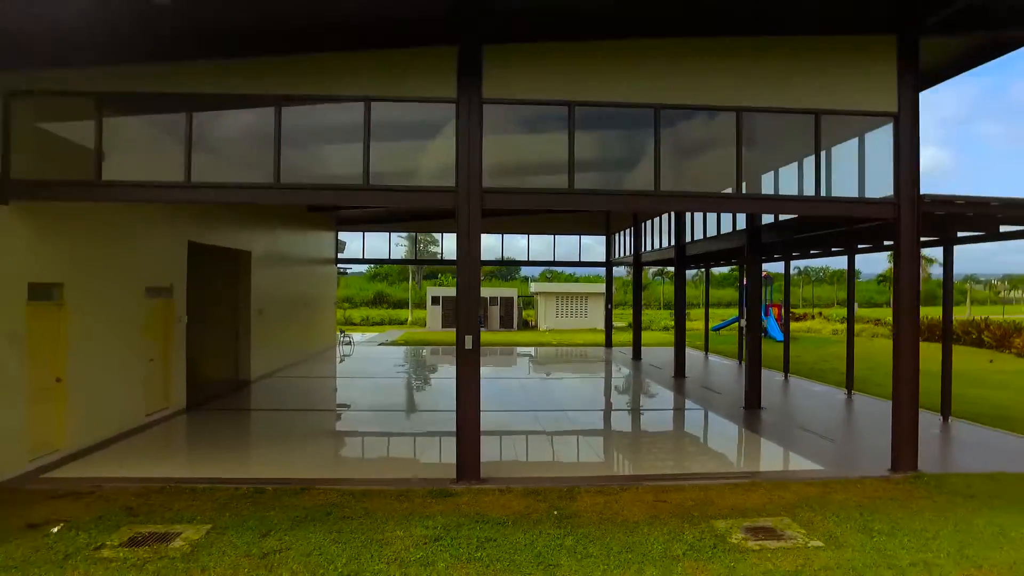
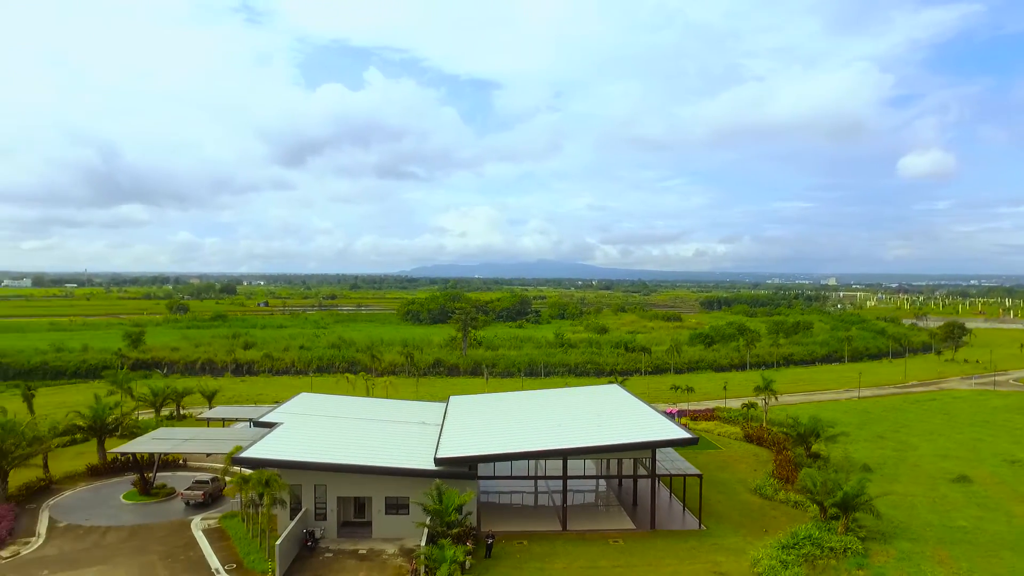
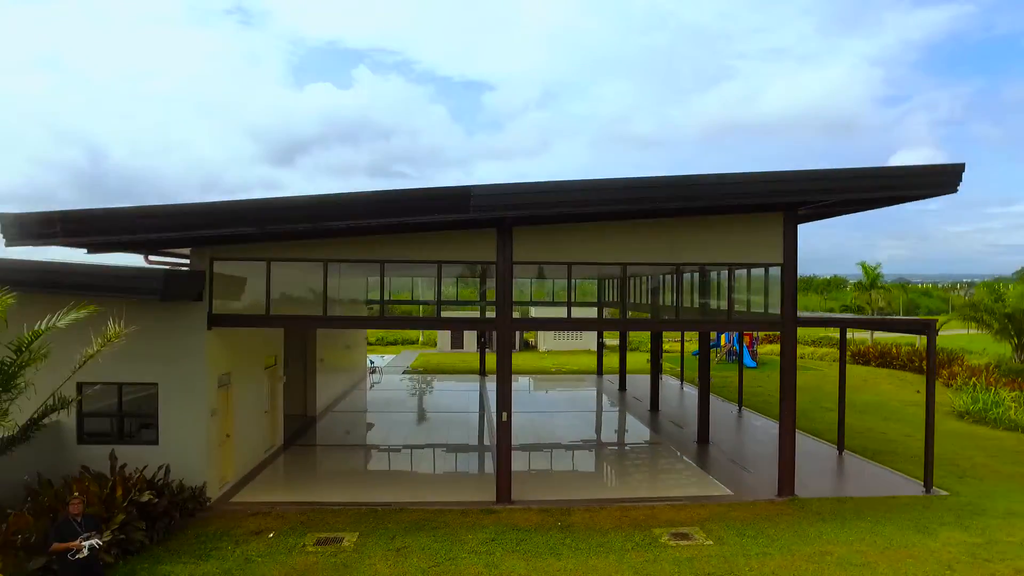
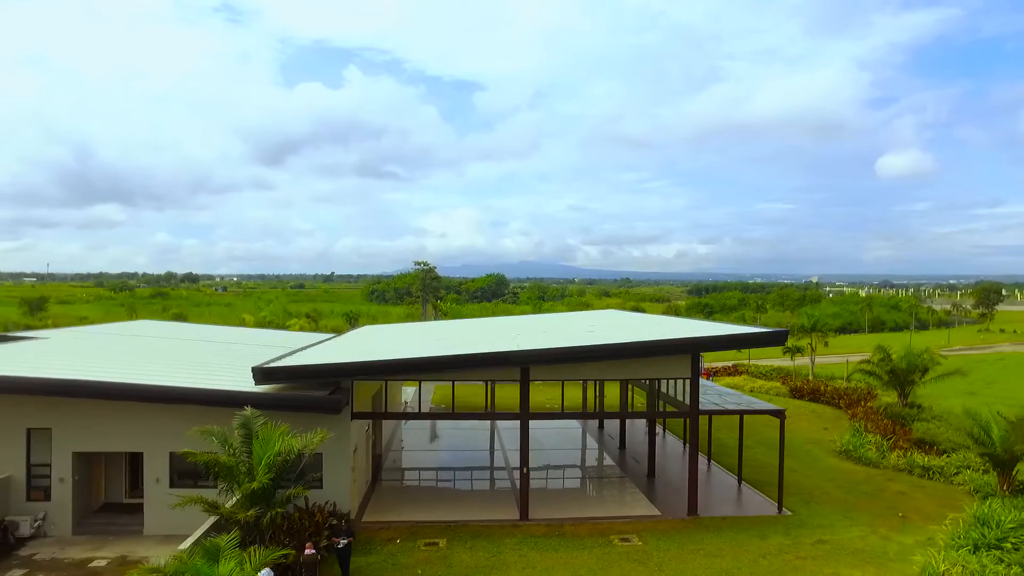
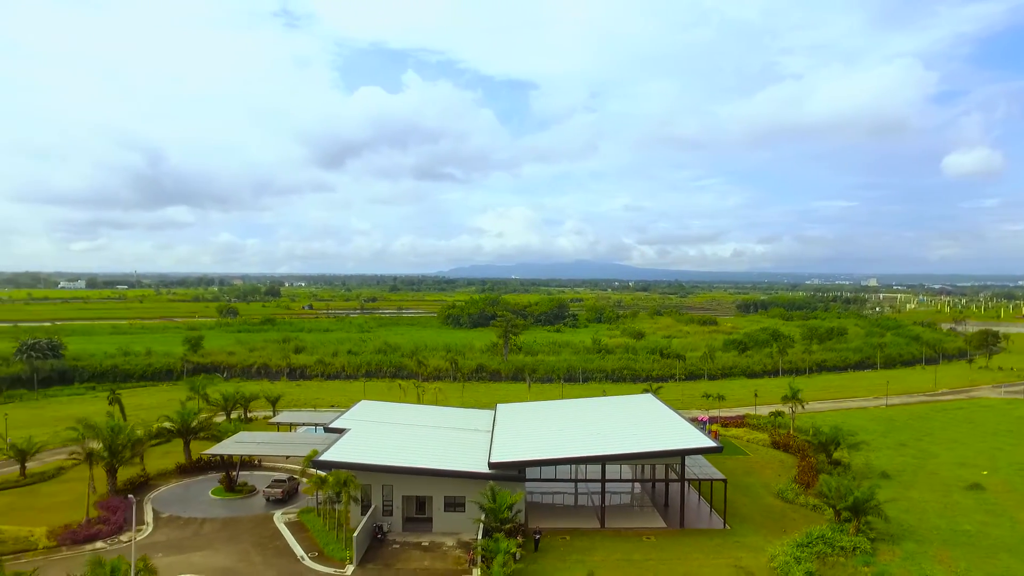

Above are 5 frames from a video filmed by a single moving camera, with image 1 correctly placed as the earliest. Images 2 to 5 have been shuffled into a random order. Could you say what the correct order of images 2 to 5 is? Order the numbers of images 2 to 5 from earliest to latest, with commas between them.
3, 4, 2, 5
